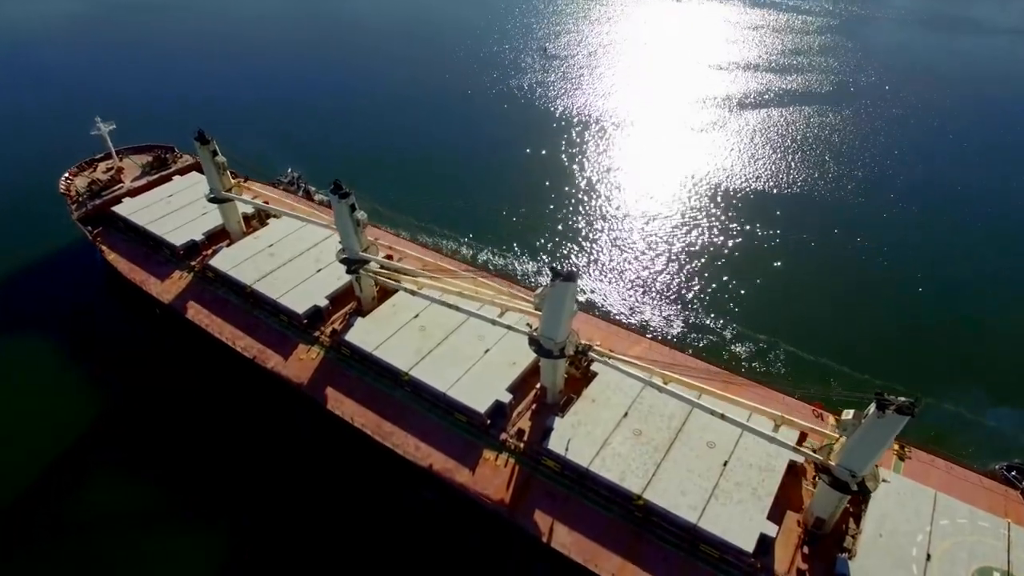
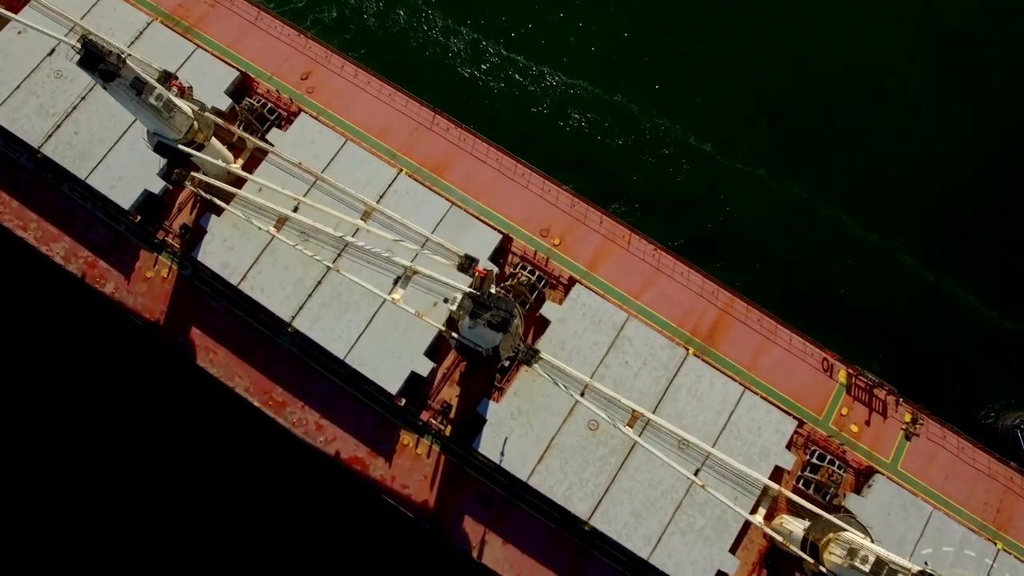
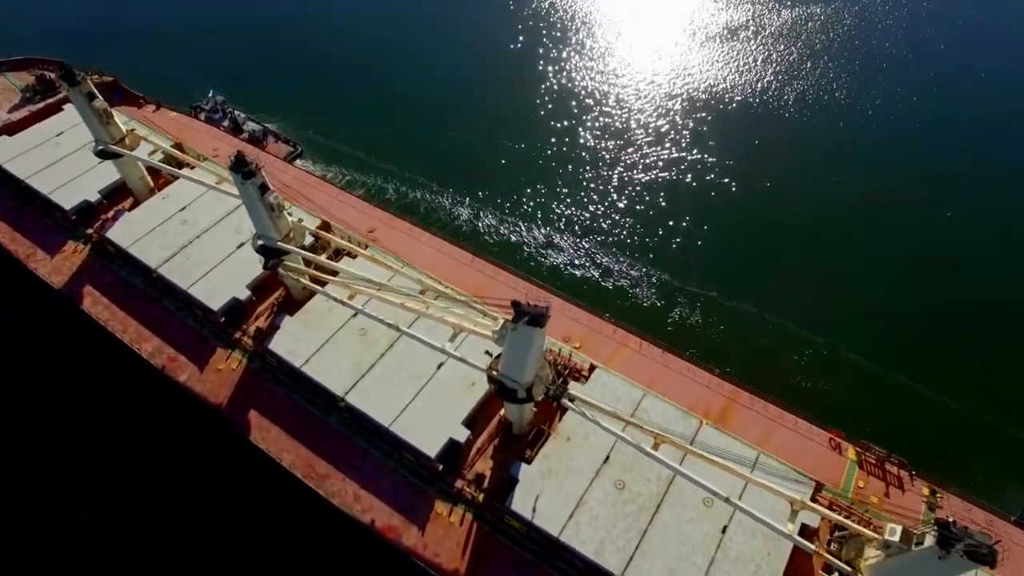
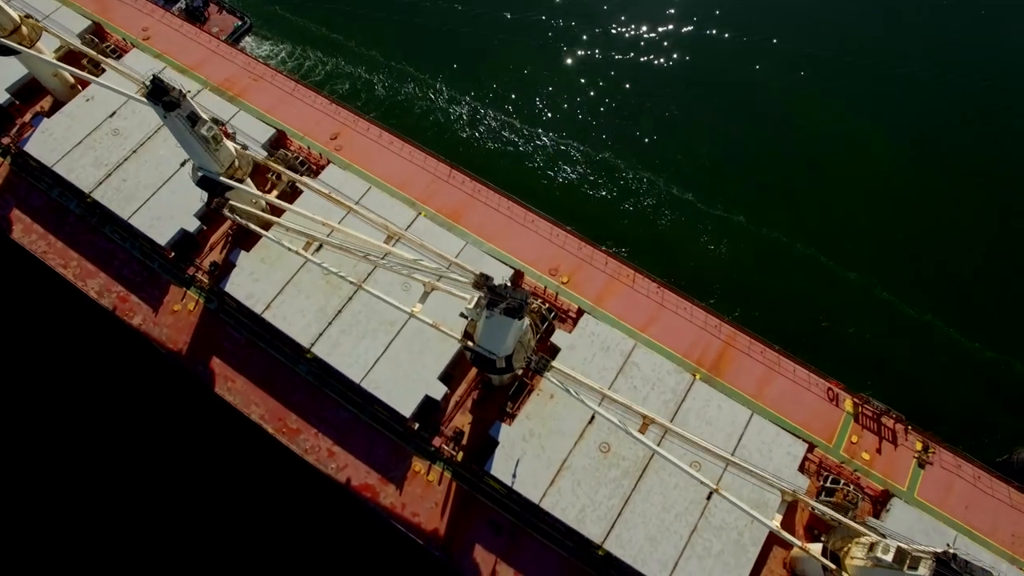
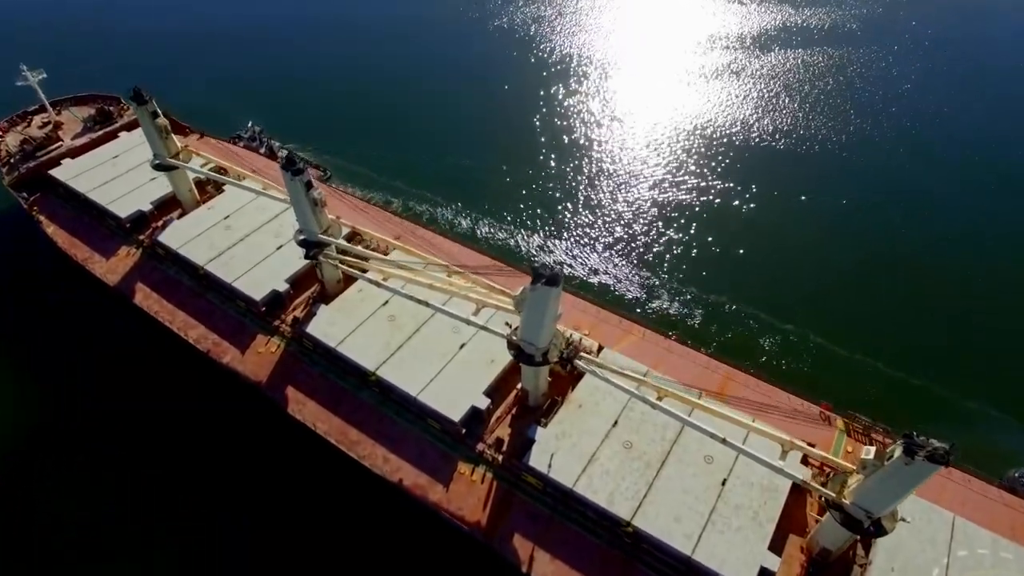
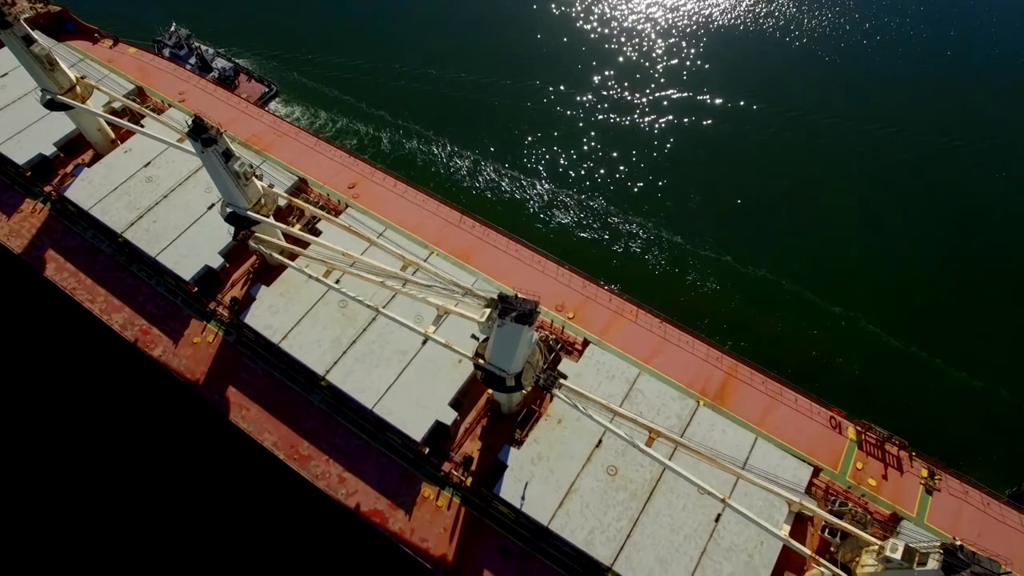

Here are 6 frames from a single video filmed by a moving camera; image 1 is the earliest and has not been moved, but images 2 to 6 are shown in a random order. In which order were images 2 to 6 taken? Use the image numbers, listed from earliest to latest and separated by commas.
5, 3, 6, 4, 2
